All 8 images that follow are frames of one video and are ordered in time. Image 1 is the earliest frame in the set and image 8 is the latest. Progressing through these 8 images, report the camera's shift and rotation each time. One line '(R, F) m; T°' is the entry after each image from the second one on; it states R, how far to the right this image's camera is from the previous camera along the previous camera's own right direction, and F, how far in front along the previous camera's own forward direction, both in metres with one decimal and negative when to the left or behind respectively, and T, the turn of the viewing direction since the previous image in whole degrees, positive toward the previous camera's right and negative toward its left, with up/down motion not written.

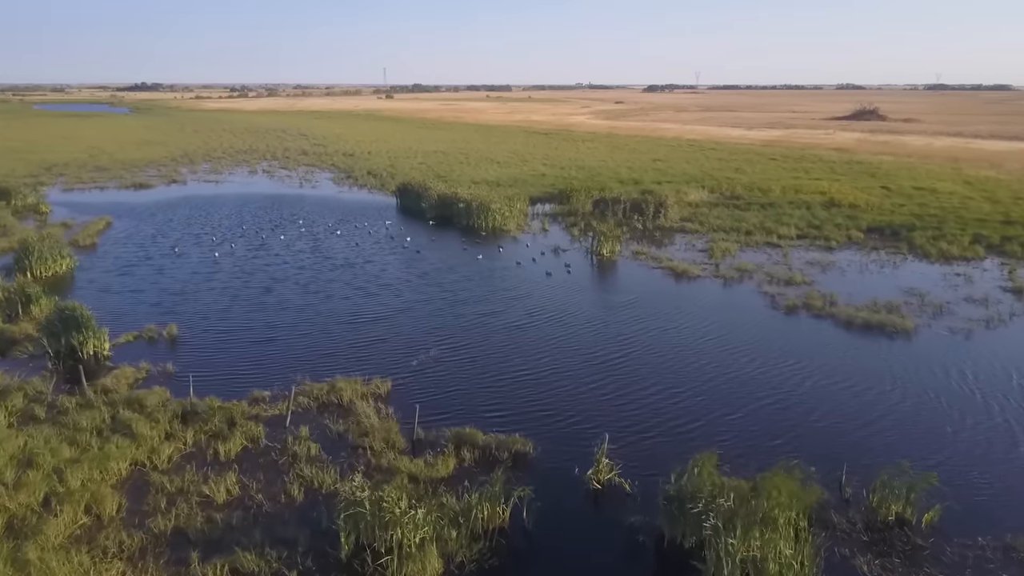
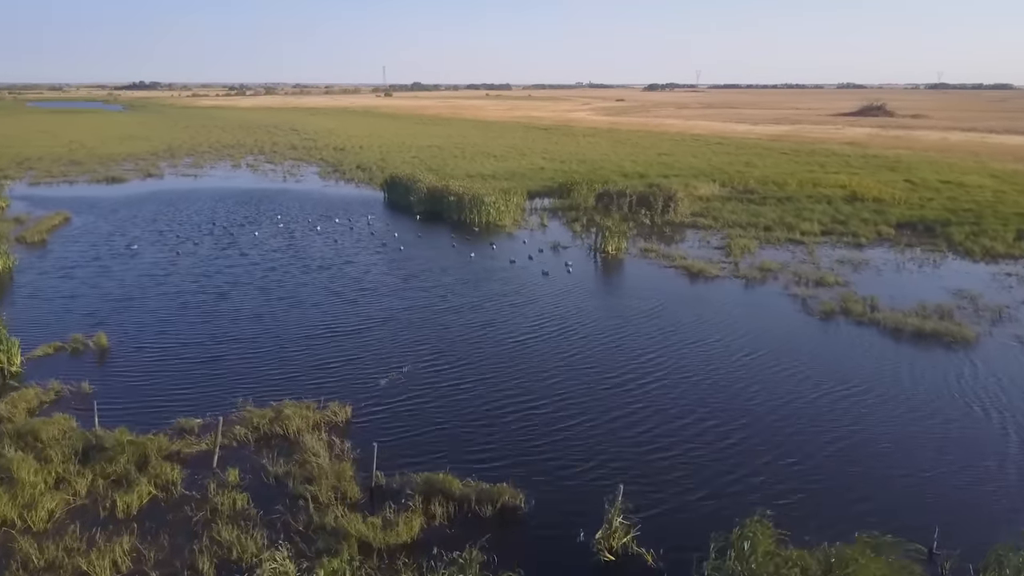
(+0.2, +3.6) m; 0°
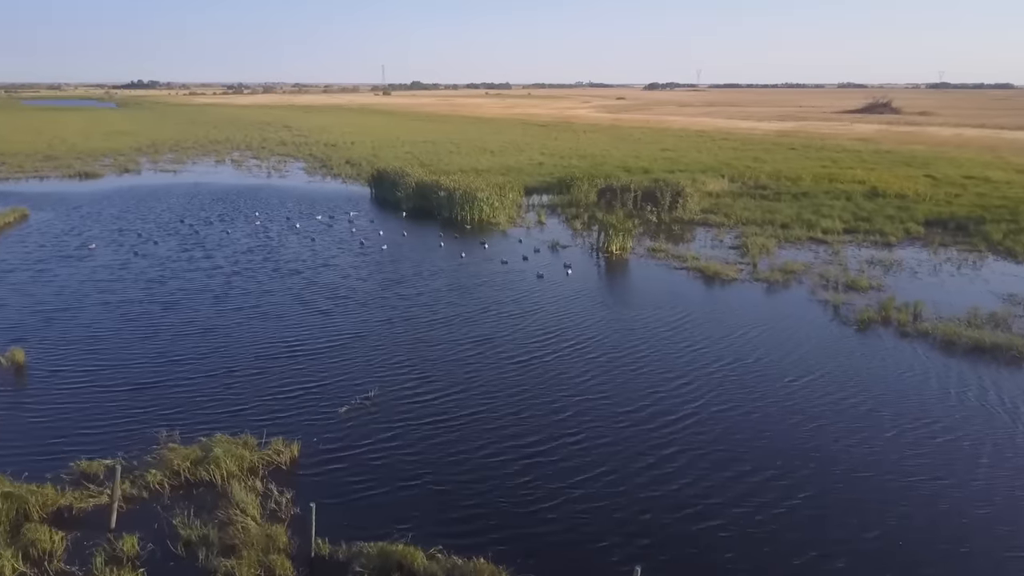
(+0.2, +3.0) m; 0°
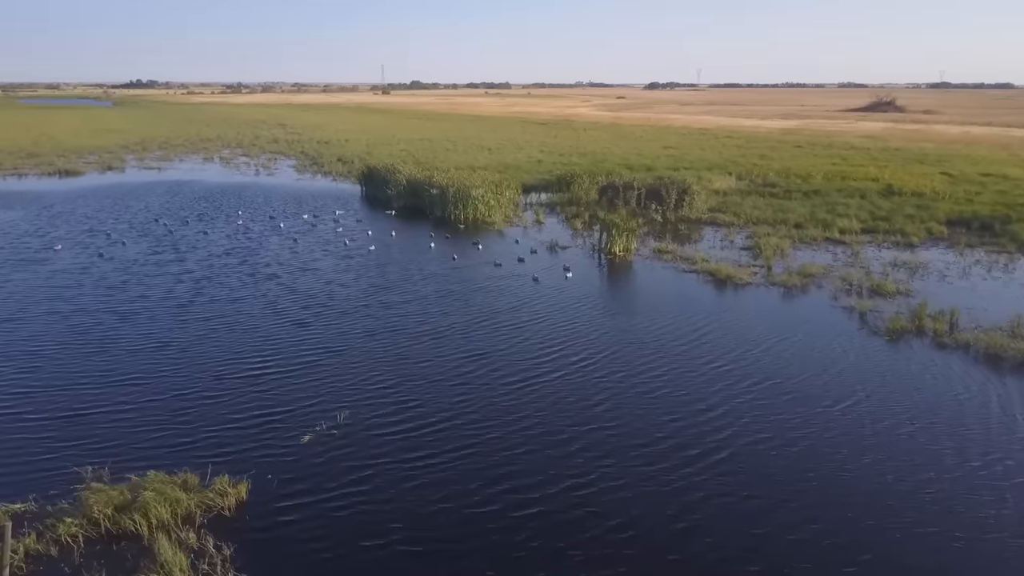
(+0.1, +2.0) m; 0°
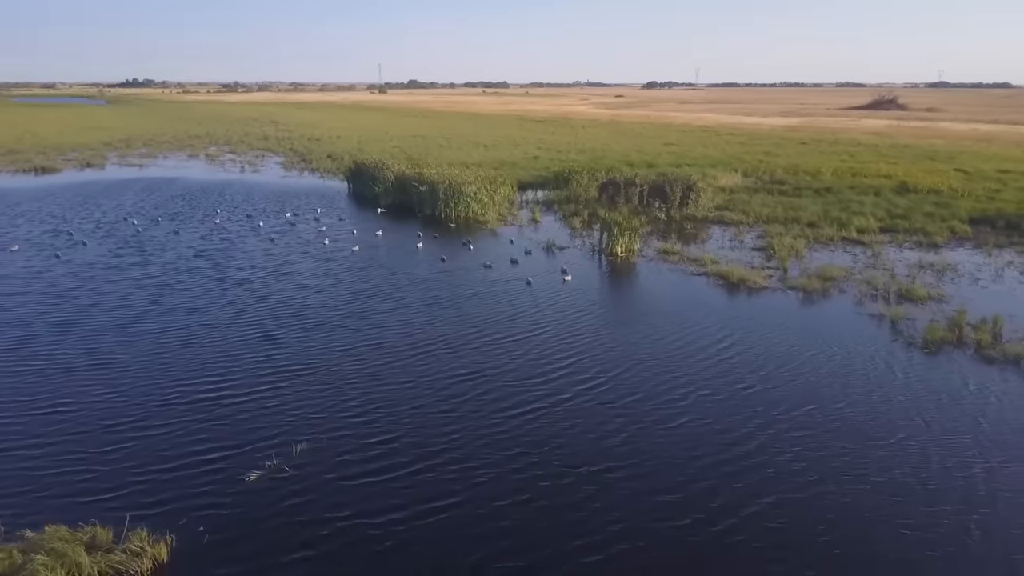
(+0.1, +2.0) m; 0°
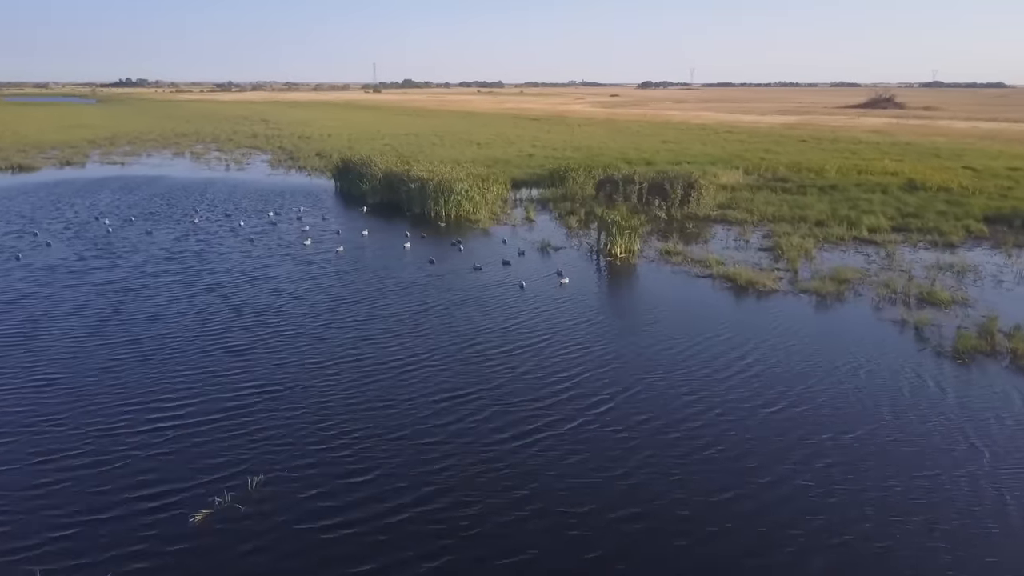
(+0.1, +1.4) m; 0°
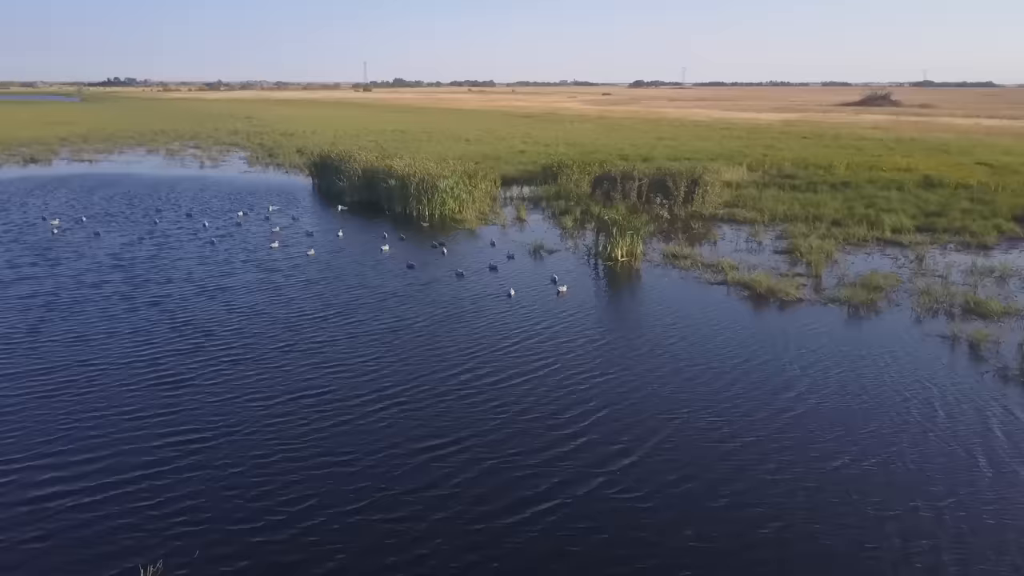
(+0.1, +2.4) m; +1°
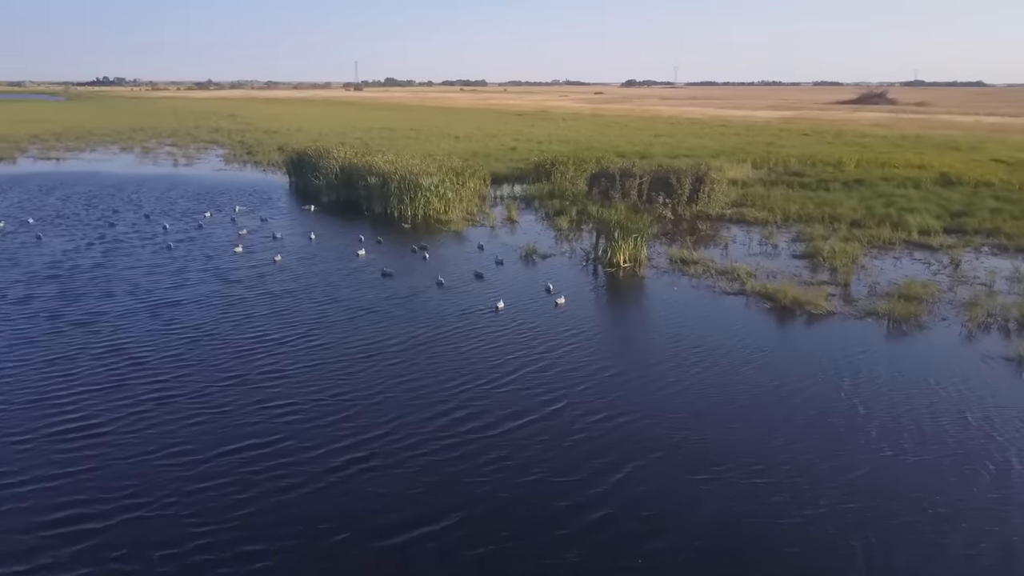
(+0.1, +2.2) m; +1°
